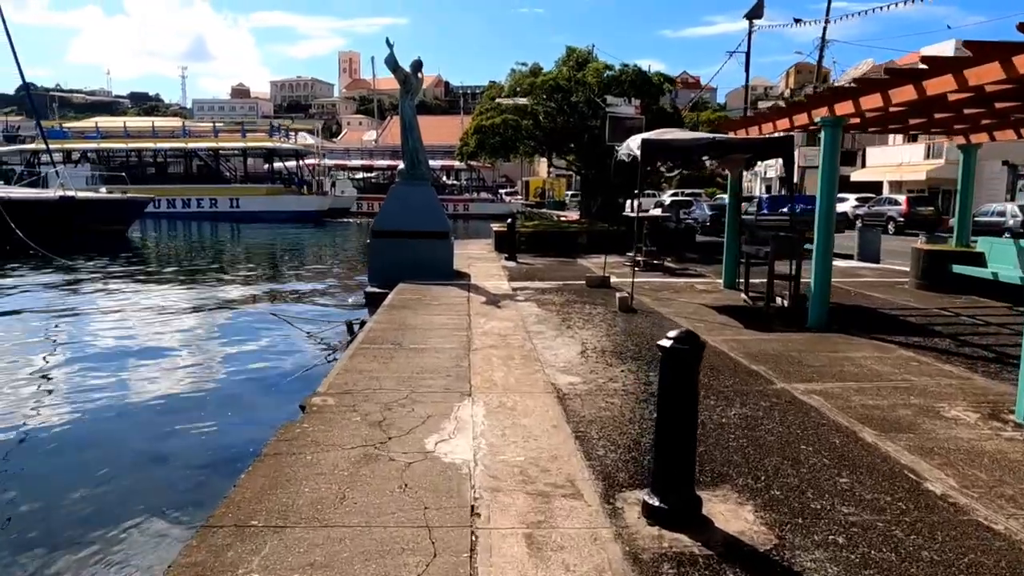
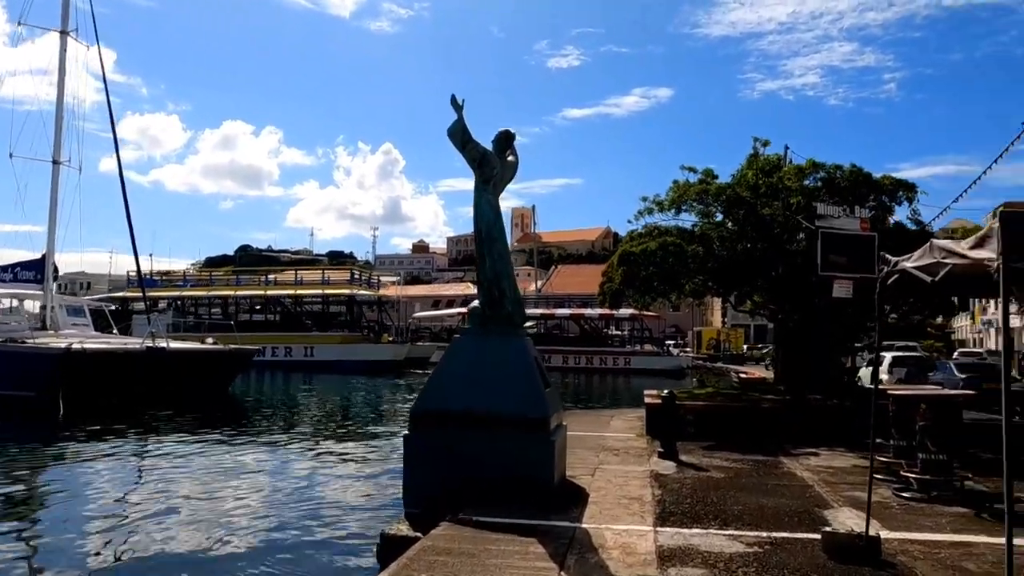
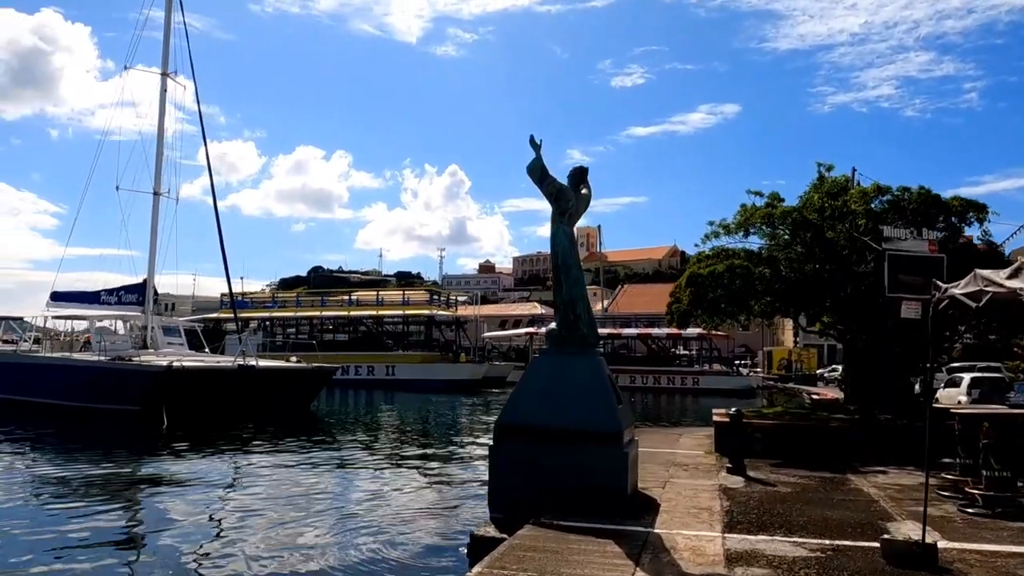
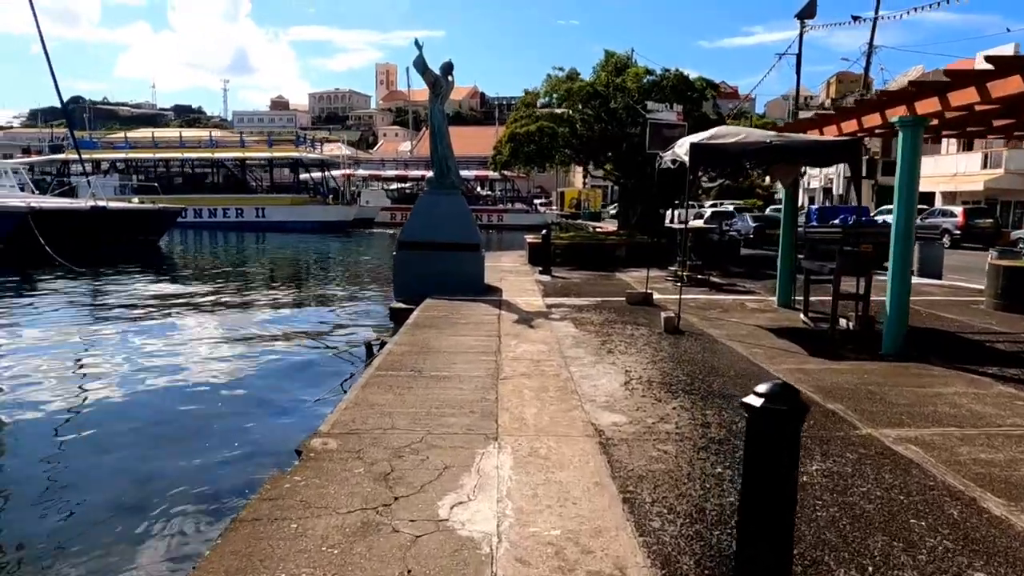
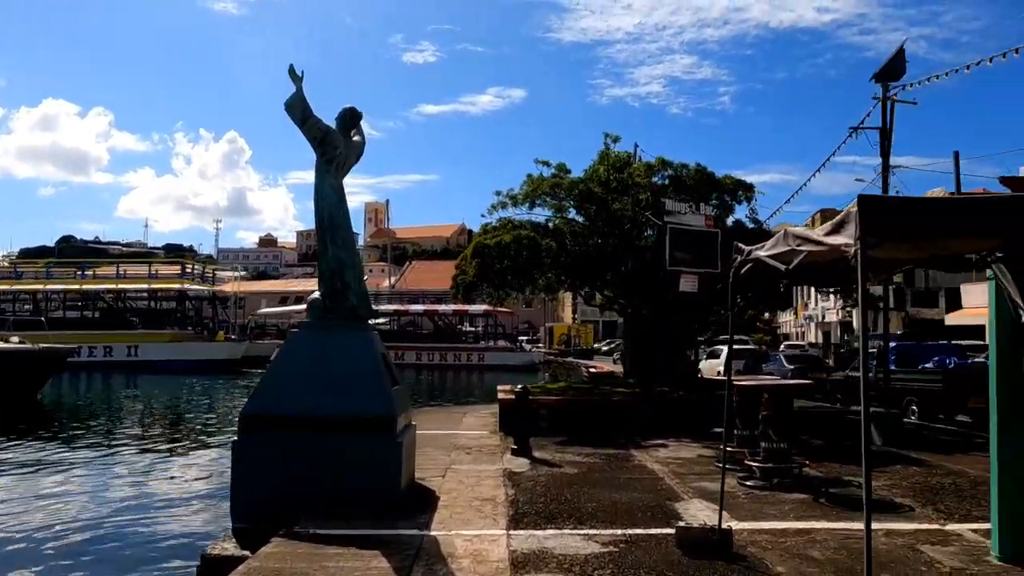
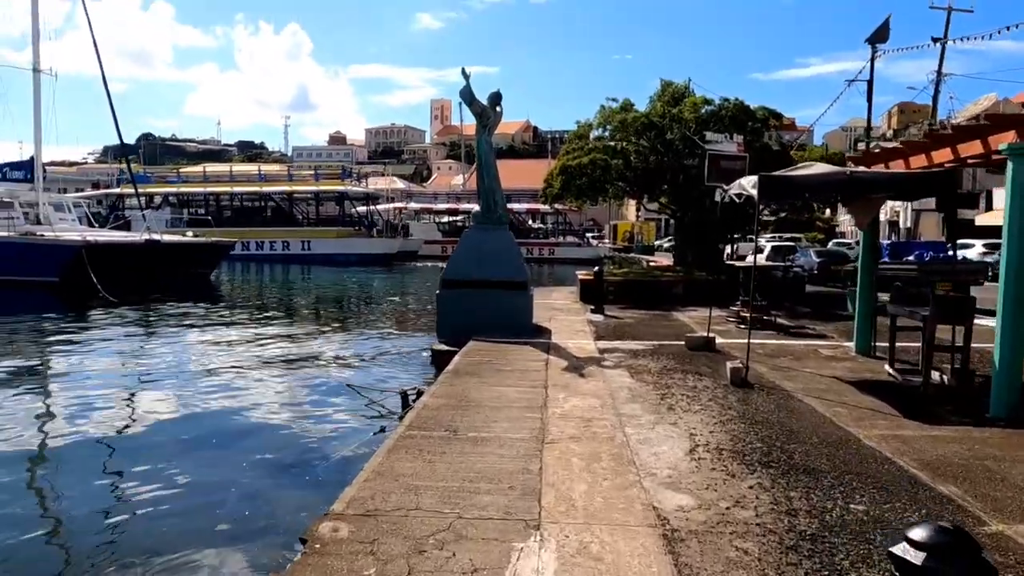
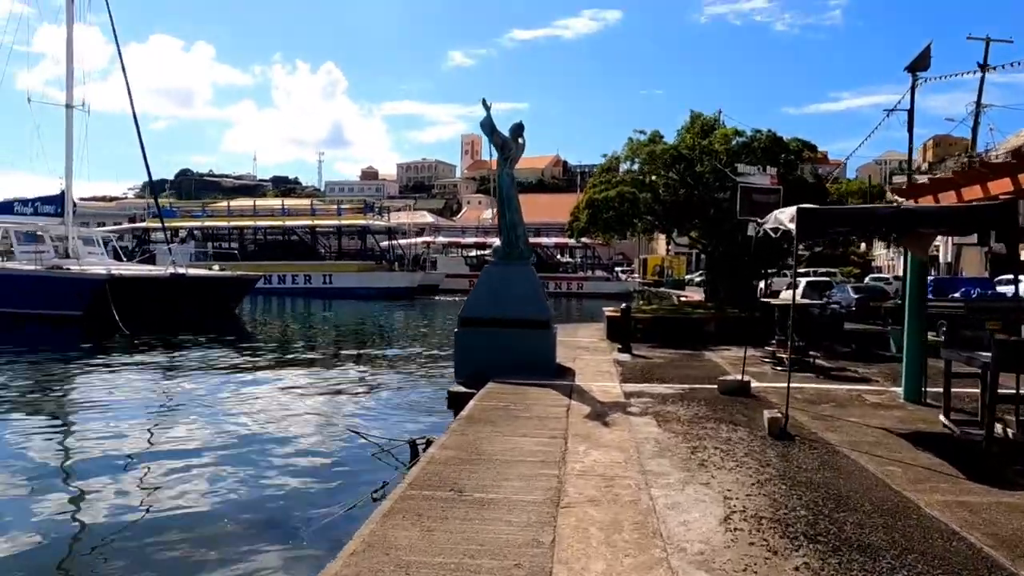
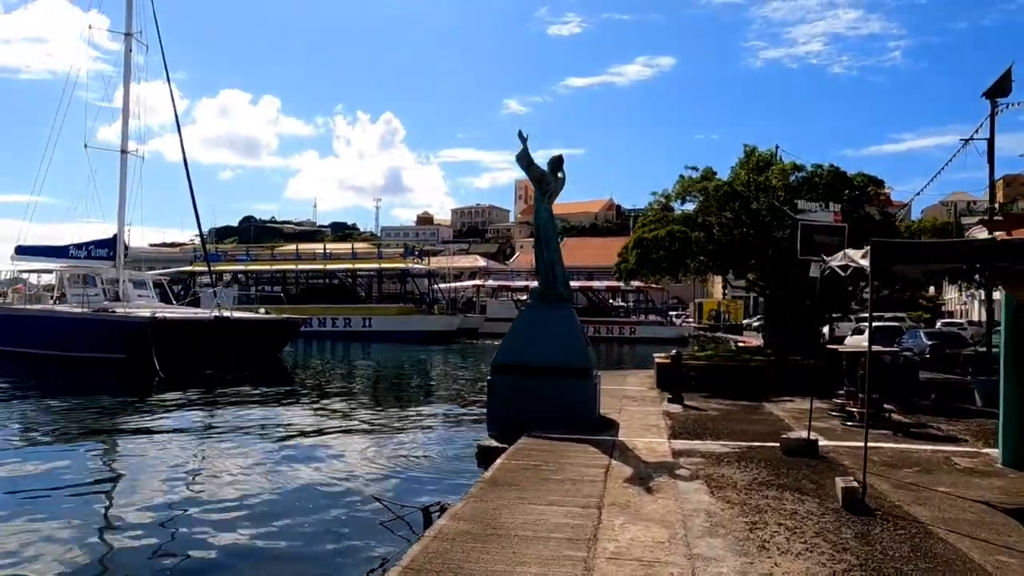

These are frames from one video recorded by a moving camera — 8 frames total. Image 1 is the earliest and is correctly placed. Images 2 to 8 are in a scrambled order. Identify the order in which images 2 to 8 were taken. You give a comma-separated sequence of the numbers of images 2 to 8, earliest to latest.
4, 6, 7, 8, 3, 2, 5
